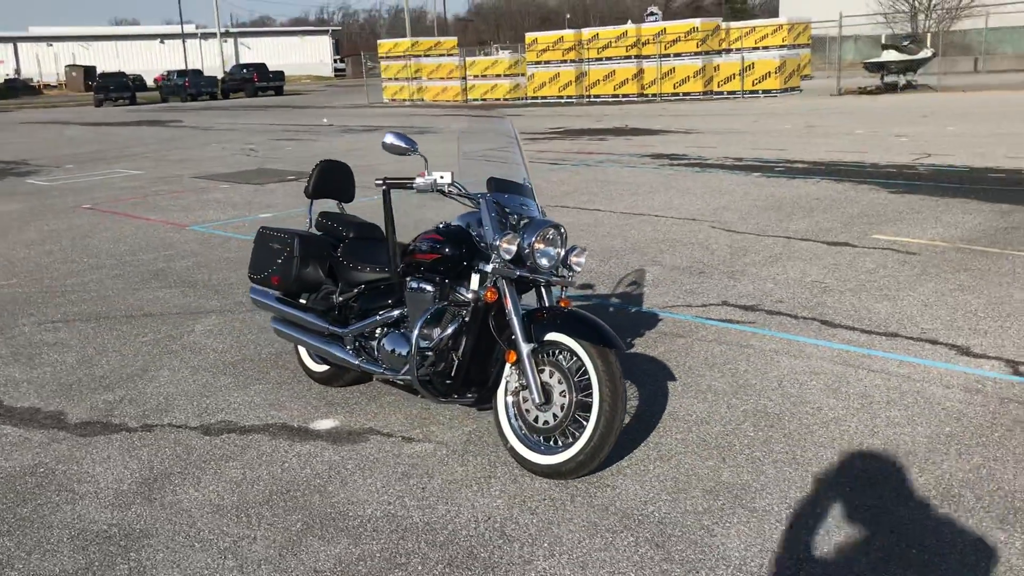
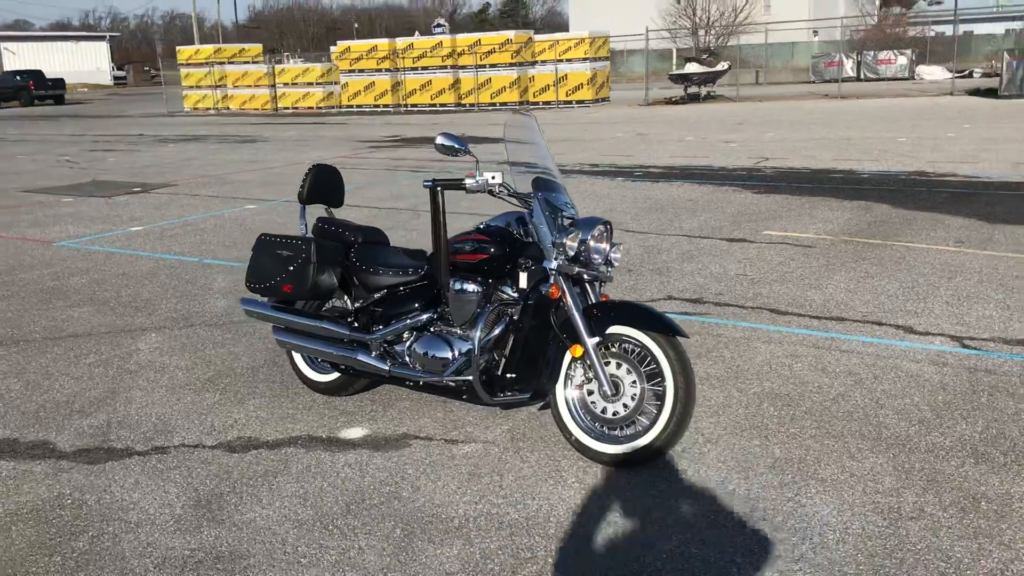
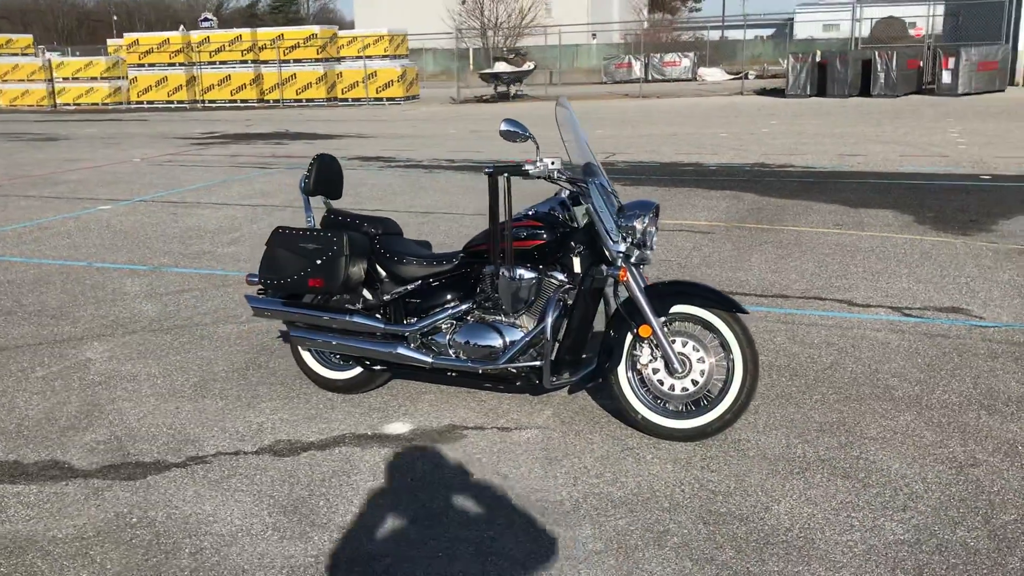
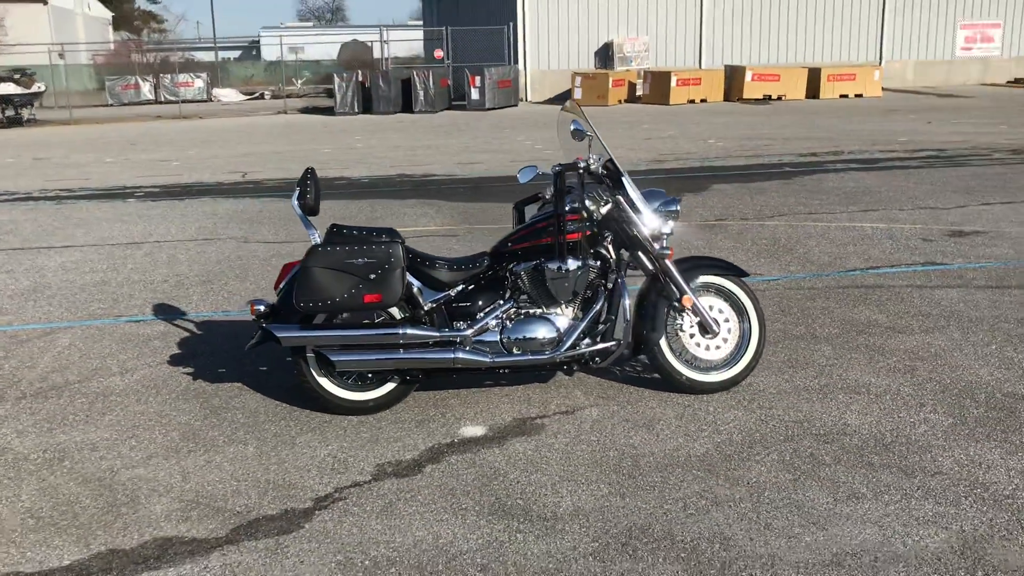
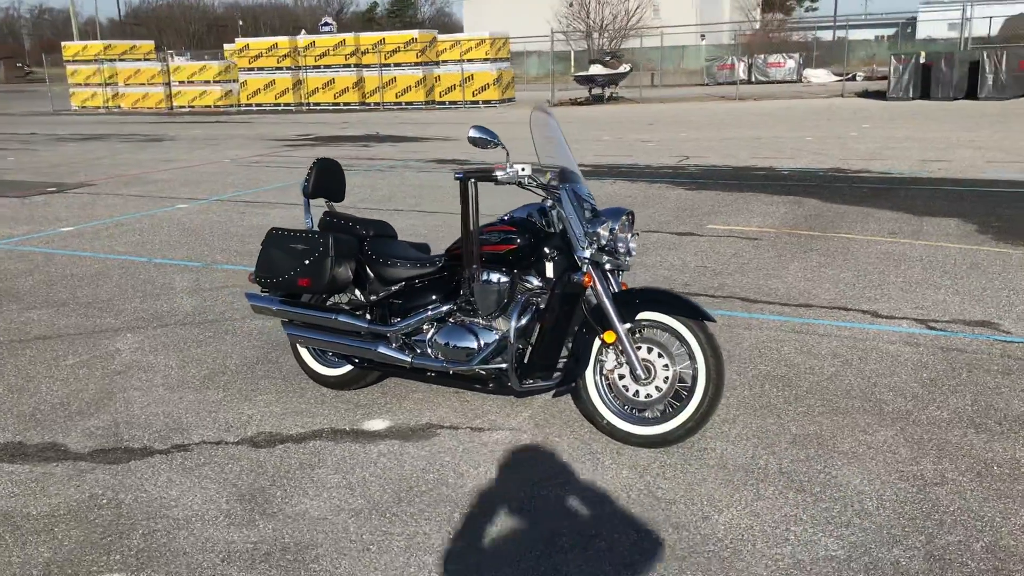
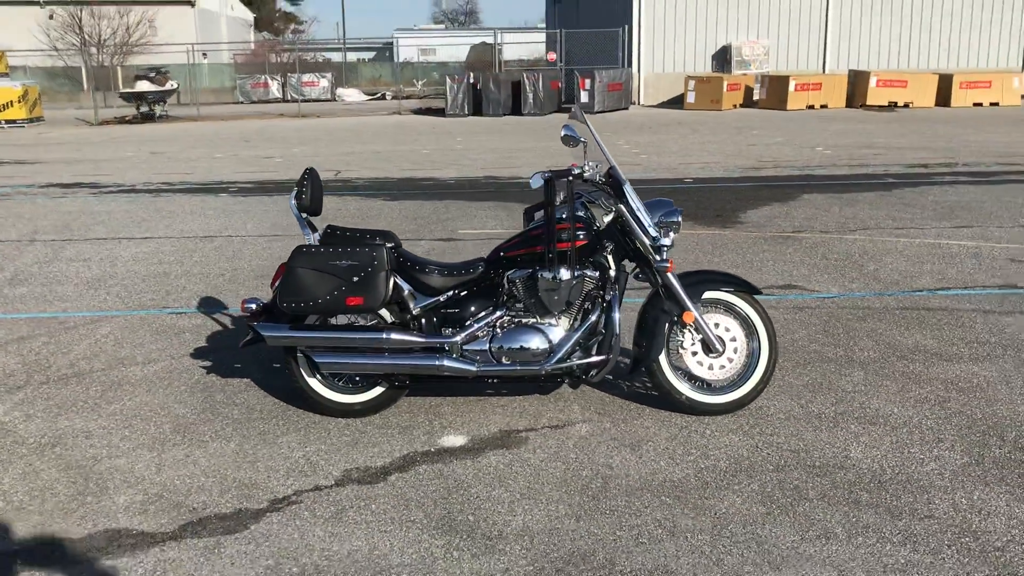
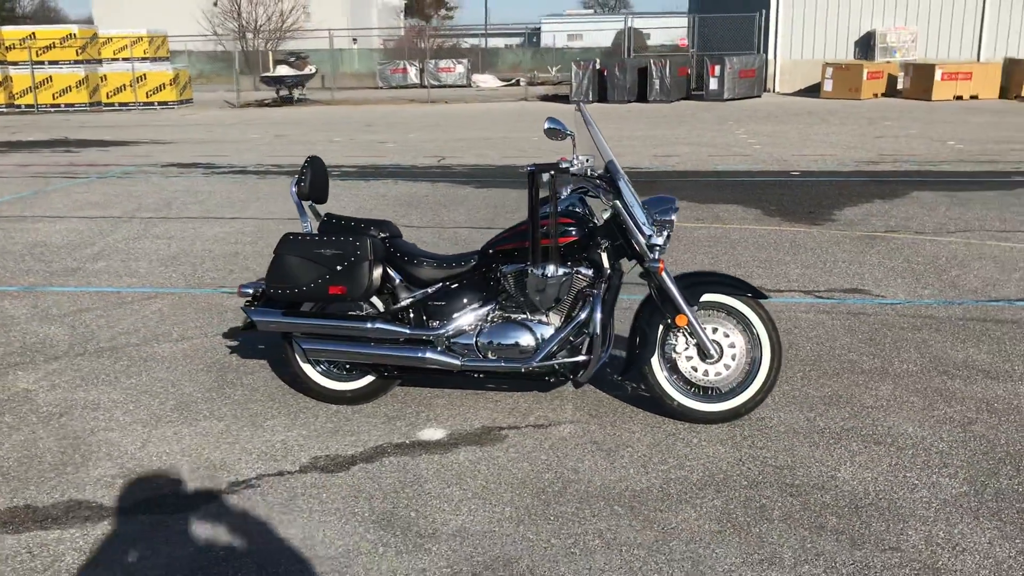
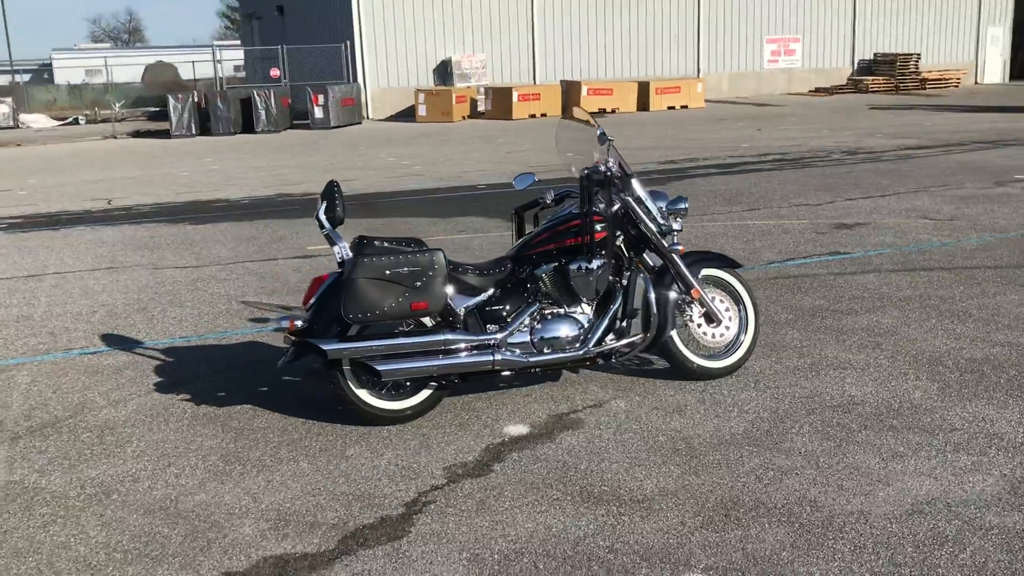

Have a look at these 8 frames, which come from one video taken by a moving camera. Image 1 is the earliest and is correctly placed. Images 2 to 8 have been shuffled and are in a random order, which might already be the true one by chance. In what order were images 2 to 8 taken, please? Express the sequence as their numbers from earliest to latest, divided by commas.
2, 5, 3, 7, 6, 4, 8
